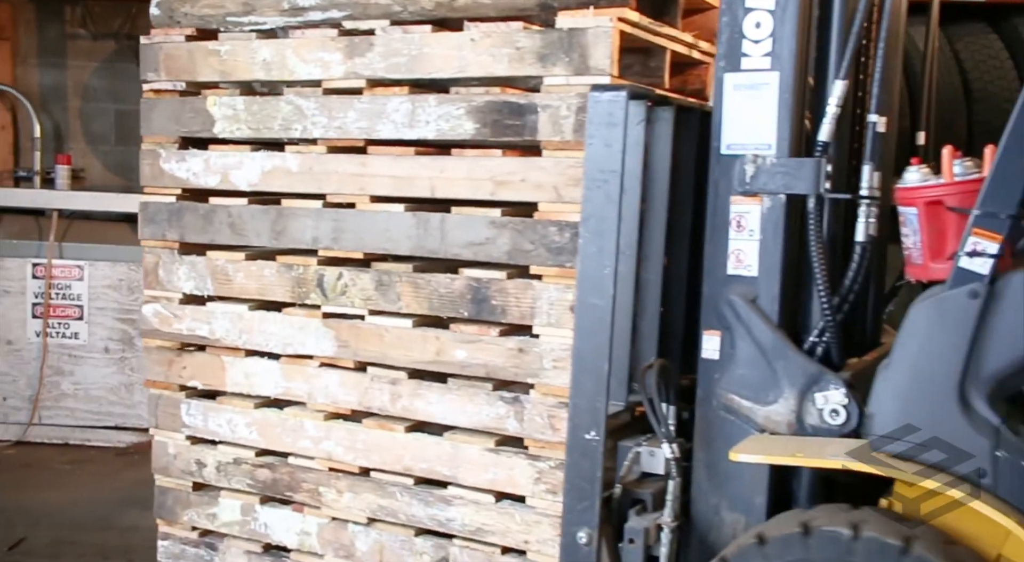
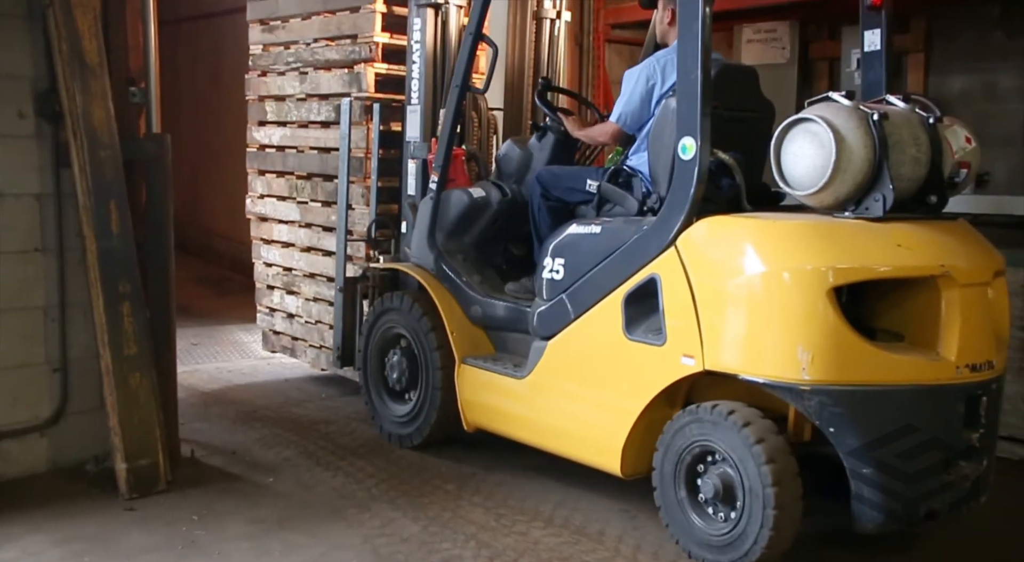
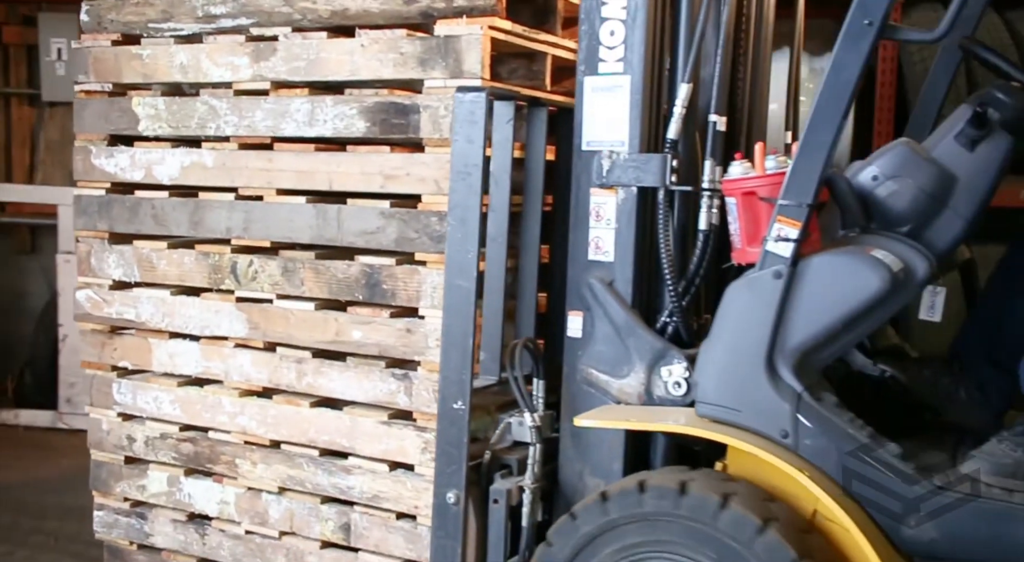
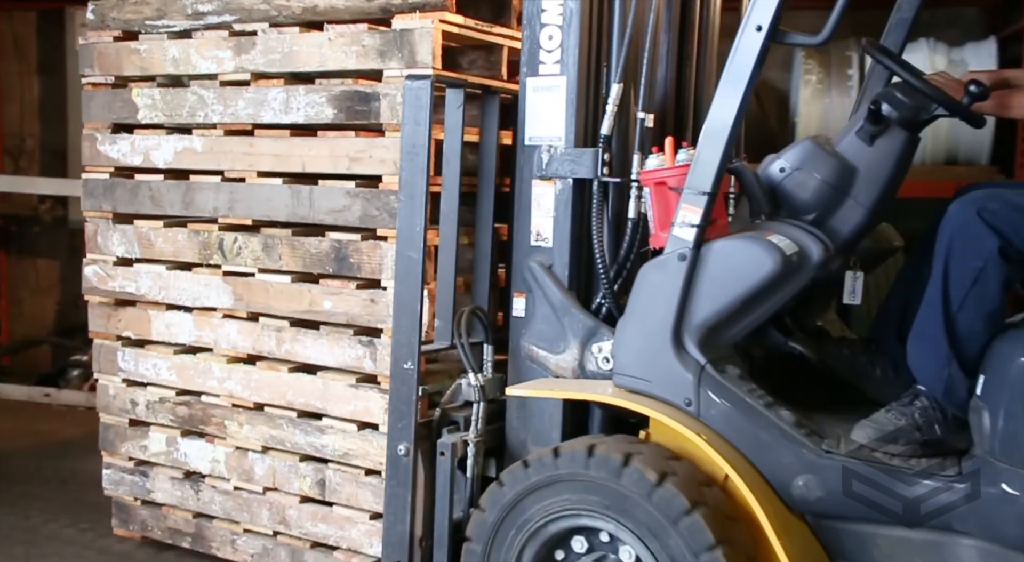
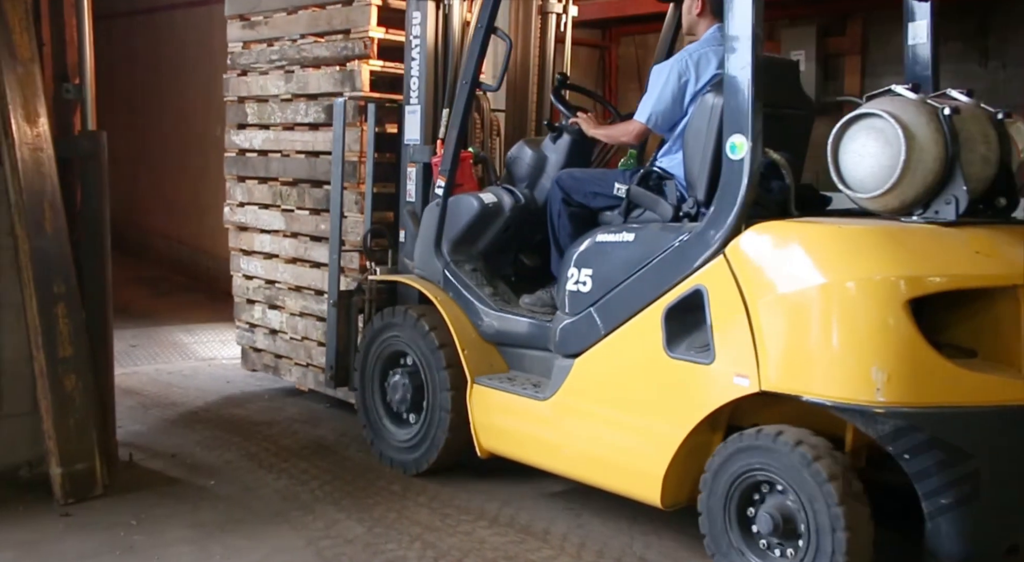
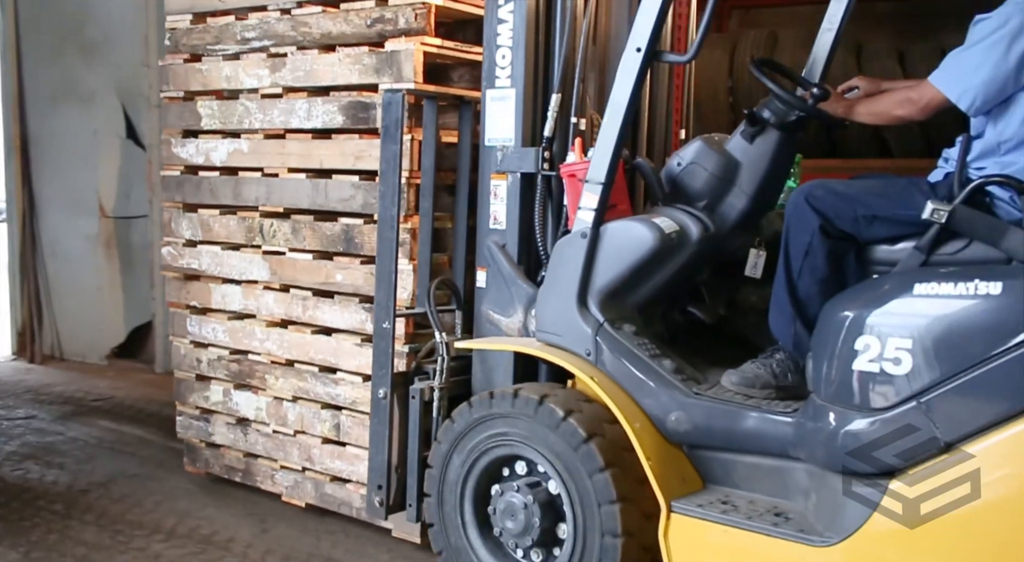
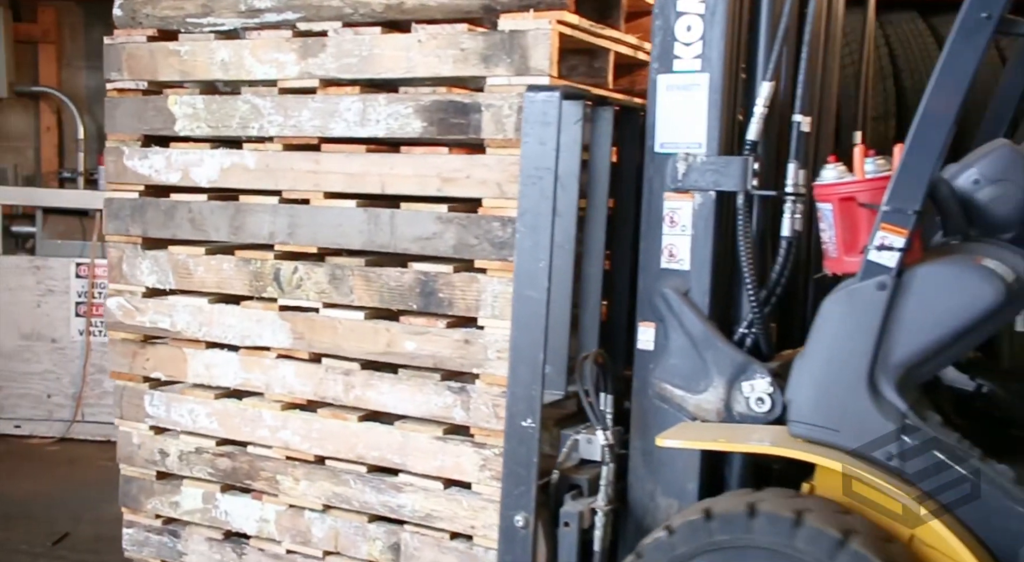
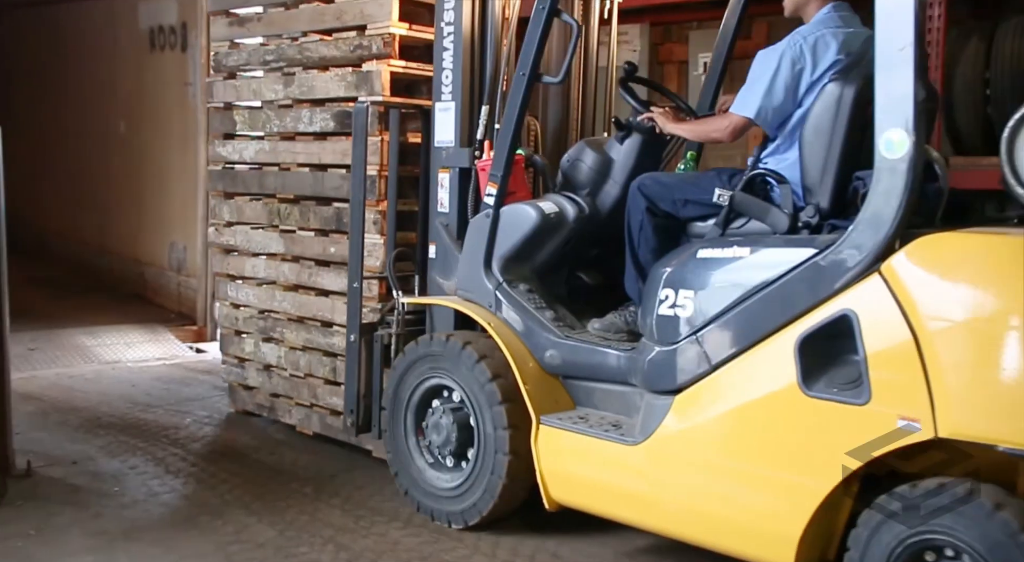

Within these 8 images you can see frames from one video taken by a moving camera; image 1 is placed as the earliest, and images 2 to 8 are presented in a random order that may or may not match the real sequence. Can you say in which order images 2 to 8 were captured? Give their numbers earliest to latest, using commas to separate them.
7, 3, 4, 6, 8, 5, 2
